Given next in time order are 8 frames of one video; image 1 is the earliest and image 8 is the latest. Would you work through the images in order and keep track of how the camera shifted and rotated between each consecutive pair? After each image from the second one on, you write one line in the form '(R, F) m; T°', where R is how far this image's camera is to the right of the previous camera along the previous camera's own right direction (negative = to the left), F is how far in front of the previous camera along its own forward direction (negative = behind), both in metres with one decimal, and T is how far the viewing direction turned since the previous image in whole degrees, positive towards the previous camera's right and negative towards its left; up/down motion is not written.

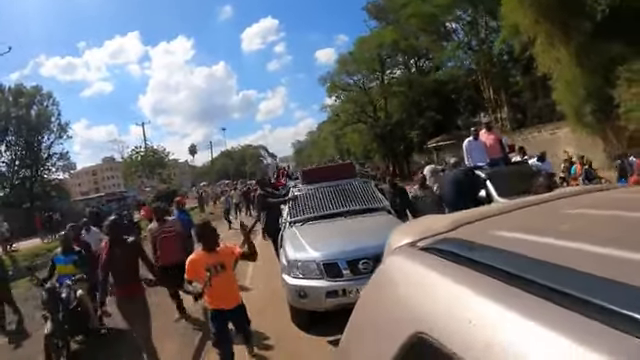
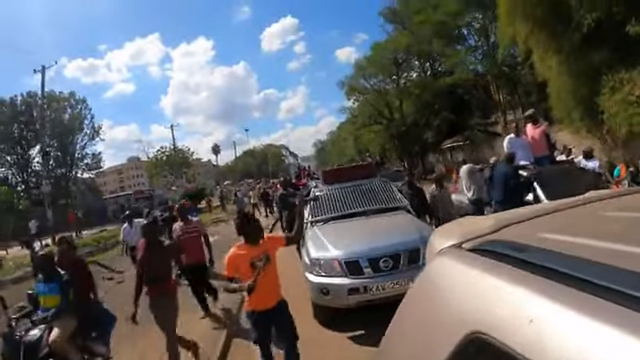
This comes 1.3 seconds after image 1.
(0.0, -0.5) m; -2°
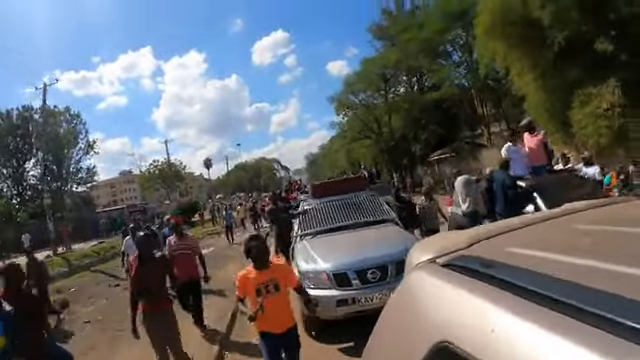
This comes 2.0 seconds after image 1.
(0.0, -0.3) m; +1°
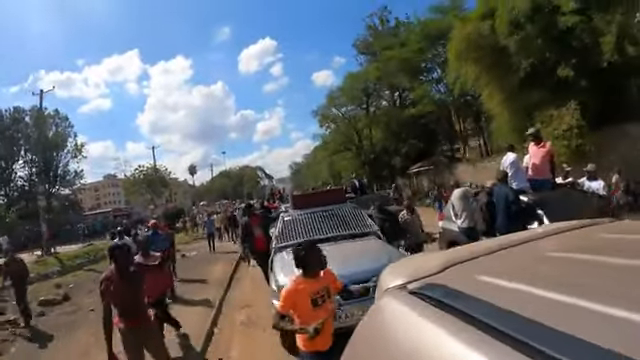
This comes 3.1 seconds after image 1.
(0.0, -0.4) m; +2°
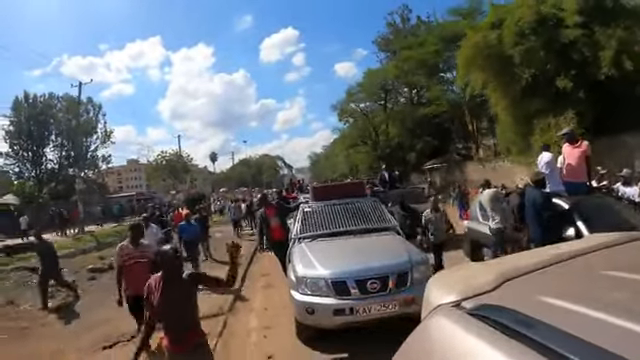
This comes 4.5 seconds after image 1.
(0.0, -0.5) m; -2°
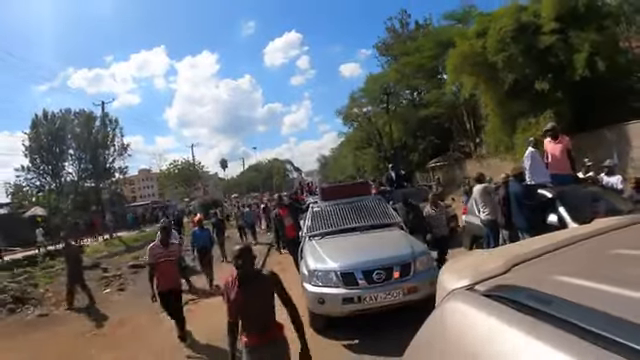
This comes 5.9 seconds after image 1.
(0.0, -0.7) m; -1°
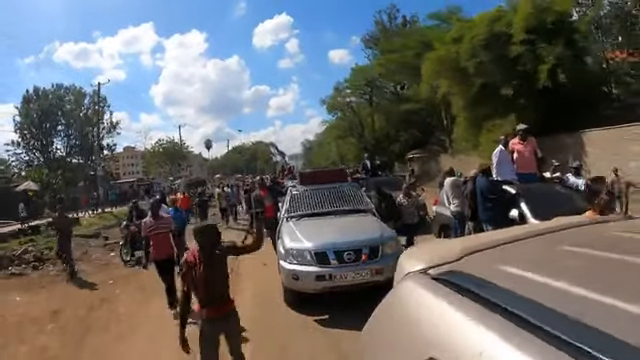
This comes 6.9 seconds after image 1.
(0.0, -0.6) m; +2°
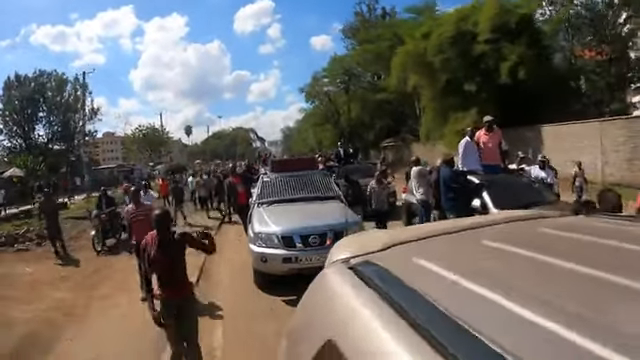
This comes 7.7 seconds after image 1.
(+0.1, -0.5) m; +2°
